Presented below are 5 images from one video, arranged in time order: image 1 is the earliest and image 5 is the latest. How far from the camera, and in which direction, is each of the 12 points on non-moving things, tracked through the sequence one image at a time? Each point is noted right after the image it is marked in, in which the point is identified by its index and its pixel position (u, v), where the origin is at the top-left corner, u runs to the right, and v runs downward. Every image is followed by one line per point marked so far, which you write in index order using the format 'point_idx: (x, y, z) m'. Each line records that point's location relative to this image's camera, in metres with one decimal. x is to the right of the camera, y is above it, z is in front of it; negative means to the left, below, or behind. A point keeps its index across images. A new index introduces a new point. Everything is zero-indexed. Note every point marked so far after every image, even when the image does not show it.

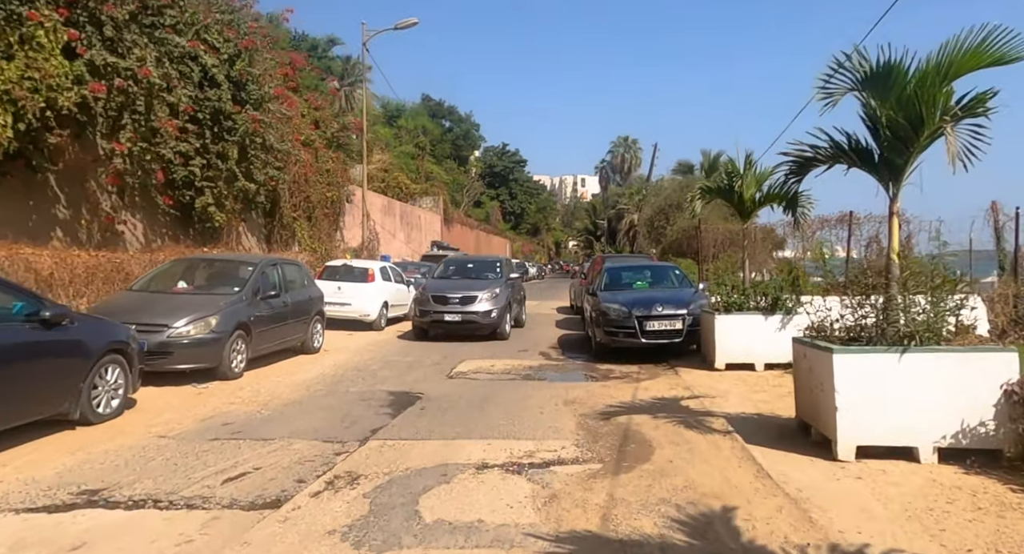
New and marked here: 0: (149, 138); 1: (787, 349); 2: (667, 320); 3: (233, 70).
0: (-6.2, +2.4, +11.1) m
1: (+3.8, -1.0, +9.2) m
2: (+2.5, -0.7, +10.6) m
3: (-5.8, +4.3, +13.8) m
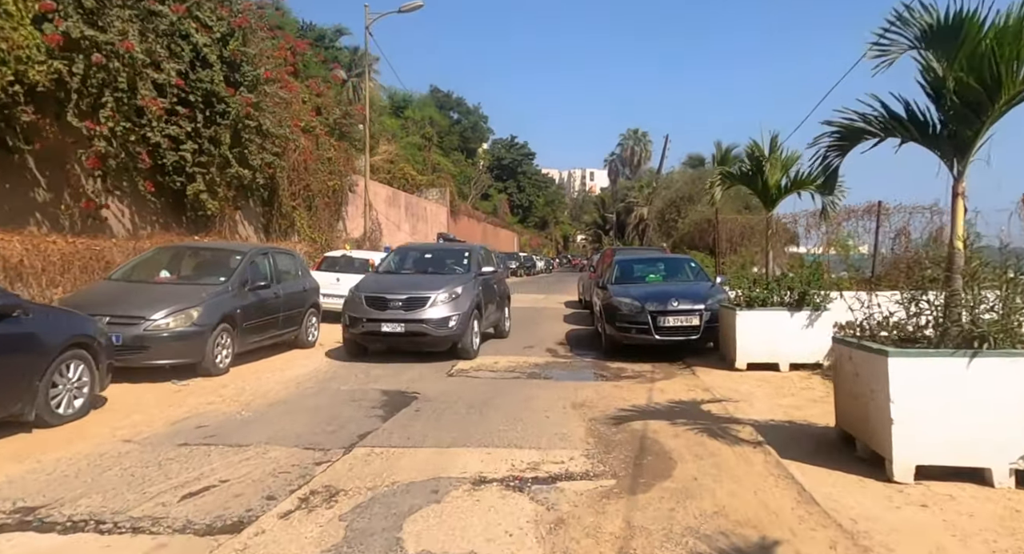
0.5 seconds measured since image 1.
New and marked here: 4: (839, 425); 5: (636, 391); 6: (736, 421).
0: (-6.1, +2.5, +10.5) m
1: (+3.9, -0.9, +8.5) m
2: (+2.6, -0.6, +9.9) m
3: (-5.7, +4.5, +13.2) m
4: (+2.5, -1.1, +5.1) m
5: (+1.5, -1.4, +7.9) m
6: (+2.0, -1.3, +6.0) m
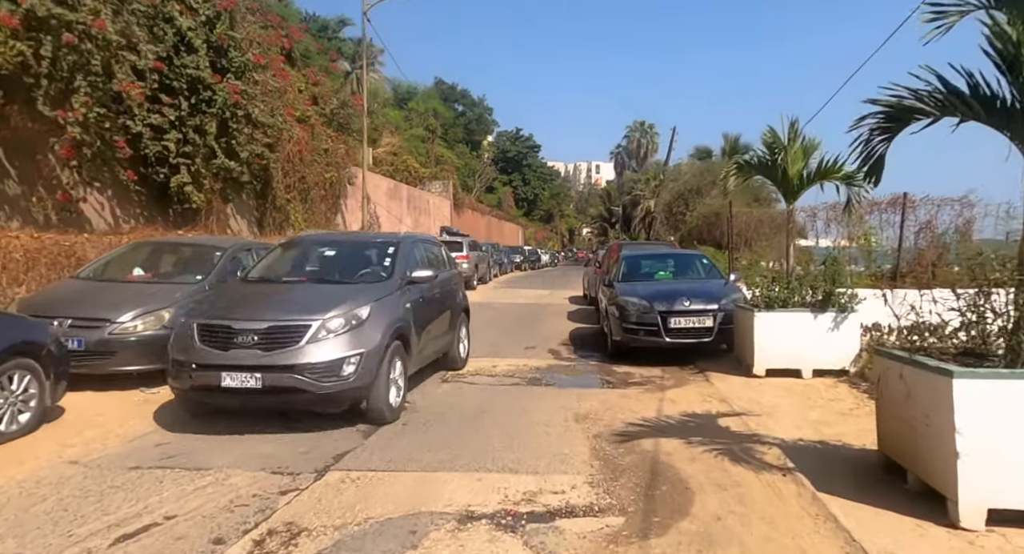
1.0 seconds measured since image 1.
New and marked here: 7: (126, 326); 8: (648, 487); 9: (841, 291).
0: (-6.1, +2.6, +9.8) m
1: (+3.9, -0.9, +7.8) m
2: (+2.5, -0.6, +9.2) m
3: (-5.7, +4.6, +12.5) m
4: (+2.5, -1.2, +4.4) m
5: (+1.4, -1.3, +7.2) m
6: (+2.0, -1.3, +5.3) m
7: (-4.2, -0.5, +7.3) m
8: (+0.9, -1.4, +4.5) m
9: (+3.9, -0.2, +7.8) m
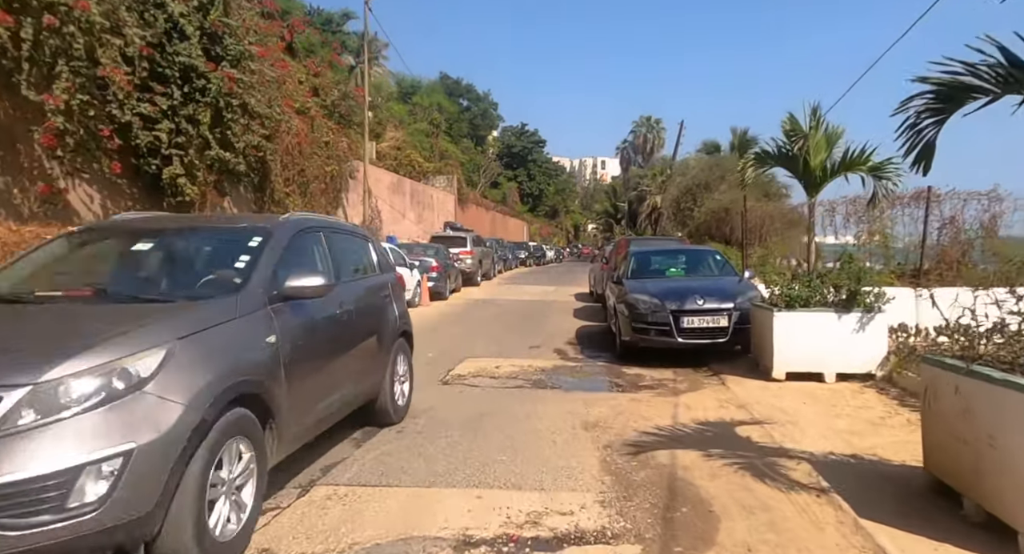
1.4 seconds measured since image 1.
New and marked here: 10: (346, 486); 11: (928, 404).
0: (-6.0, +2.7, +9.4) m
1: (+3.9, -0.9, +7.3) m
2: (+2.6, -0.5, +8.8) m
3: (-5.6, +4.7, +12.1) m
4: (+2.5, -1.1, +4.0) m
5: (+1.5, -1.3, +6.7) m
6: (+2.0, -1.3, +4.8) m
7: (-4.2, -0.5, +6.8) m
8: (+0.9, -1.4, +4.0) m
9: (+3.9, -0.1, +7.4) m
10: (-1.1, -1.4, +4.6) m
11: (+2.5, -0.8, +3.9) m
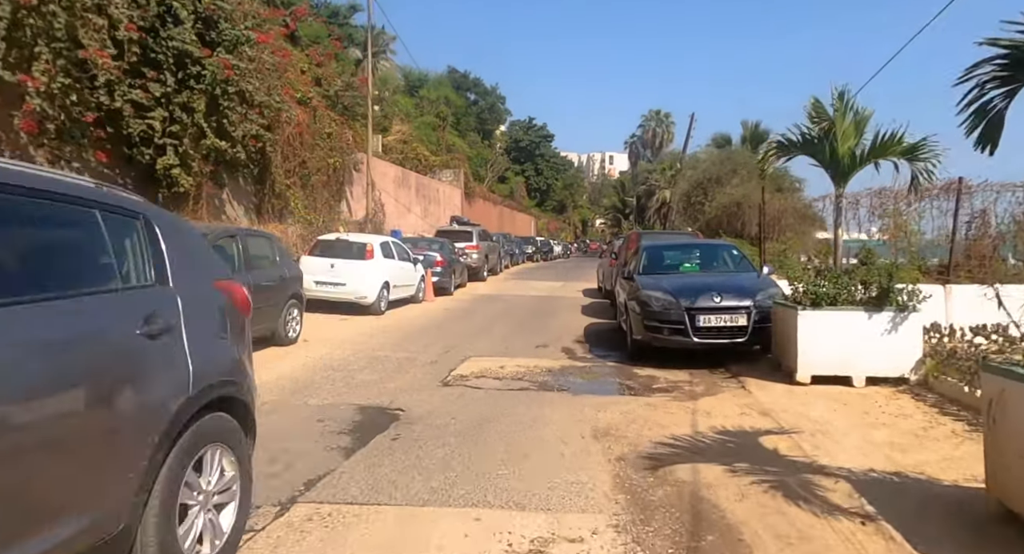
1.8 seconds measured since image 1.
0: (-5.9, +2.7, +9.0) m
1: (+3.9, -0.8, +6.8) m
2: (+2.7, -0.5, +8.2) m
3: (-5.4, +4.8, +11.6) m
4: (+2.5, -1.1, +3.5) m
5: (+1.5, -1.3, +6.2) m
6: (+2.0, -1.3, +4.3) m
7: (-4.2, -0.4, +6.4) m
8: (+1.0, -1.4, +3.5) m
9: (+4.0, -0.1, +6.8) m
10: (-1.1, -1.4, +4.1) m
11: (+2.5, -0.7, +3.4) m
